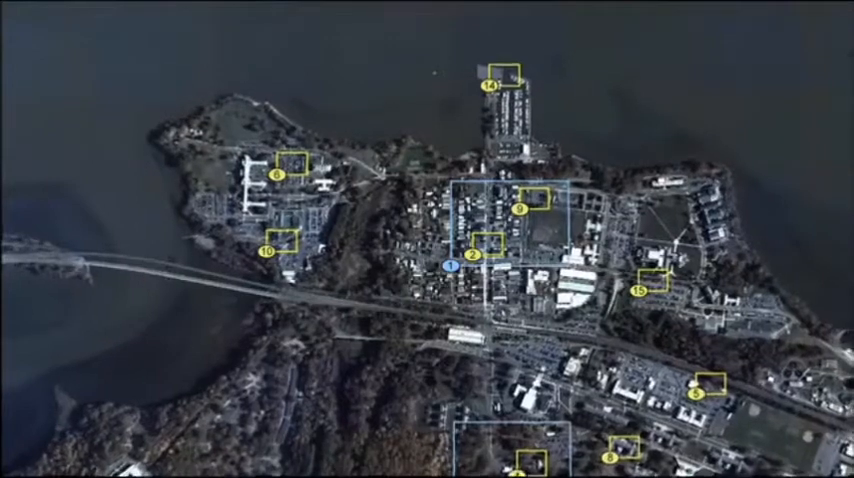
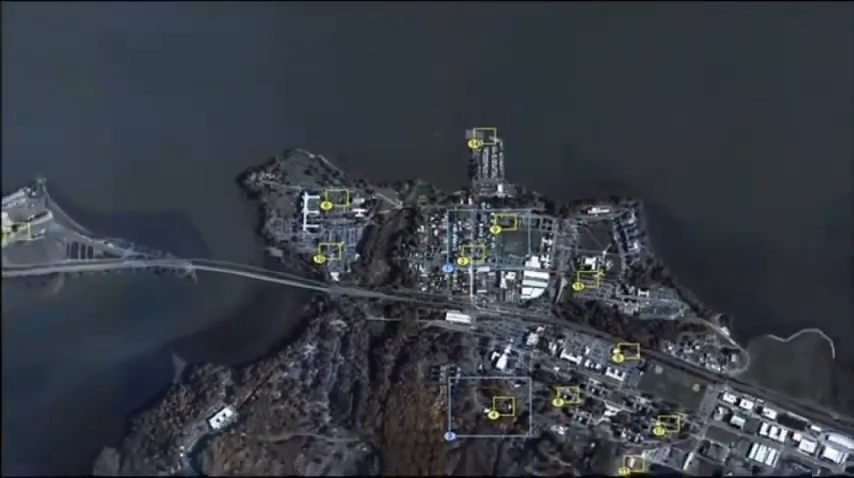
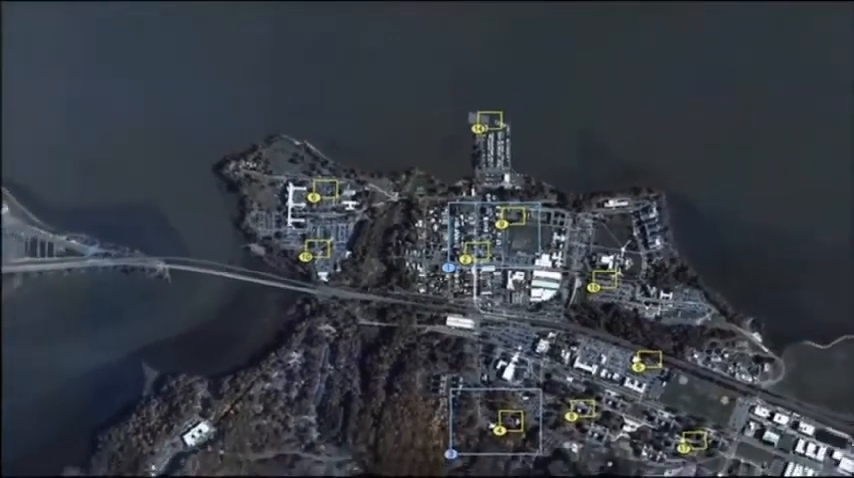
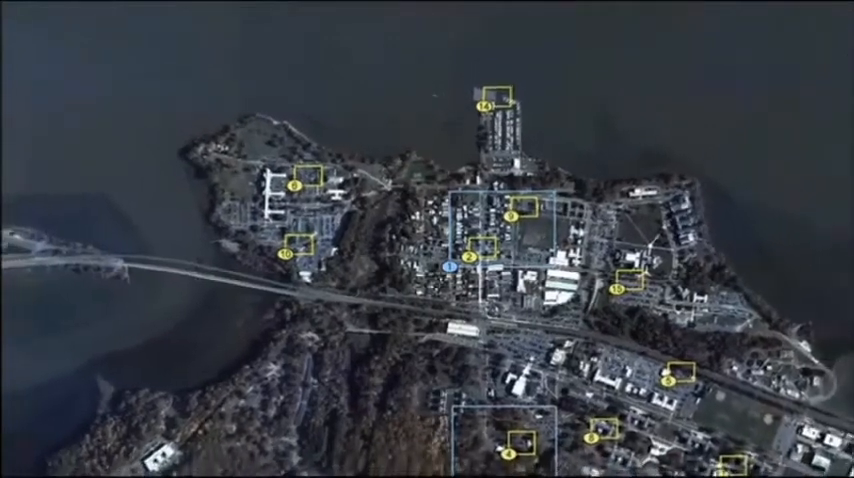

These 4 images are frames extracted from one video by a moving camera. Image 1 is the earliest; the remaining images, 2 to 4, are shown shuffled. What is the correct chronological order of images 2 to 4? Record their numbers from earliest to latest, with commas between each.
4, 3, 2
